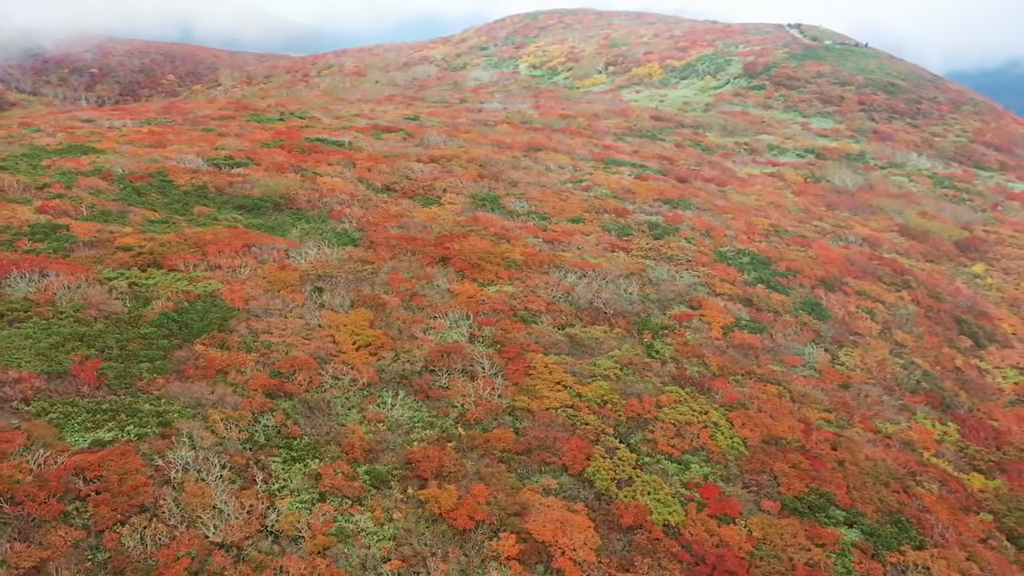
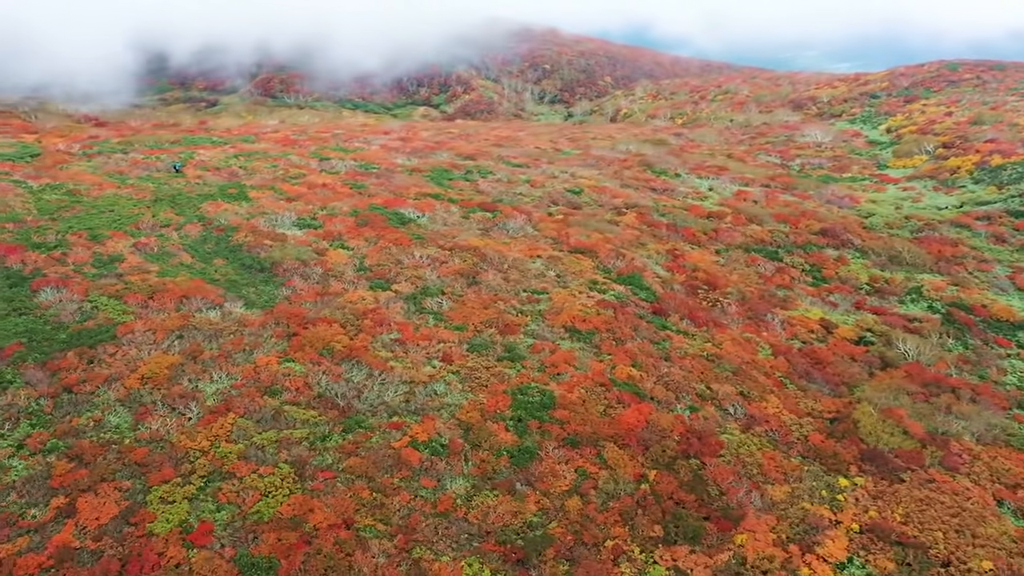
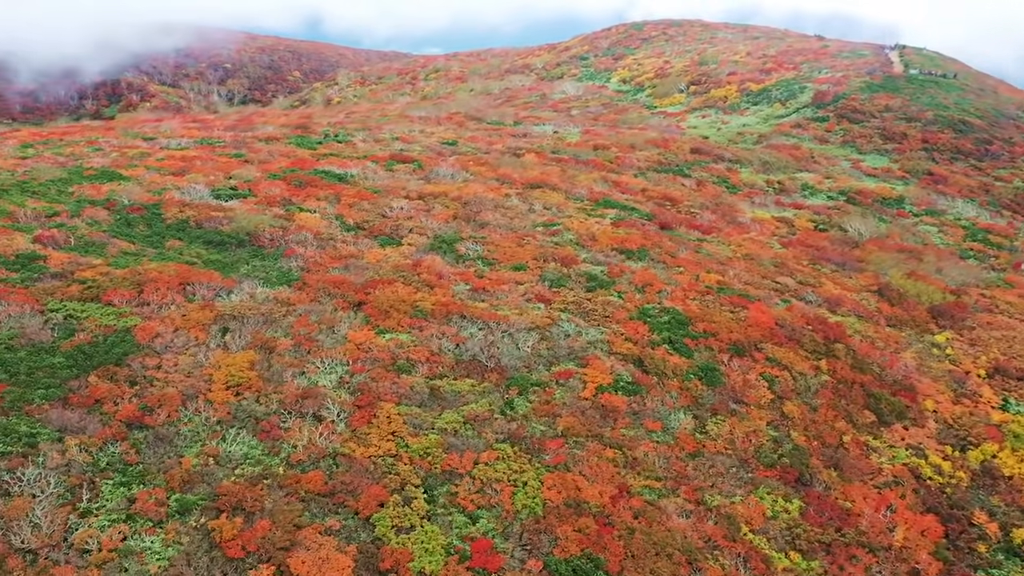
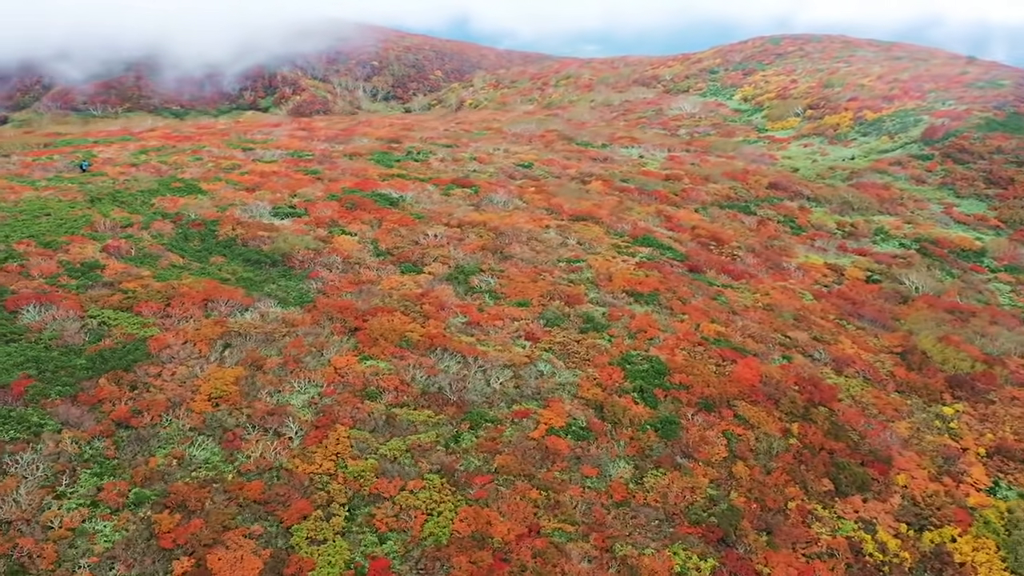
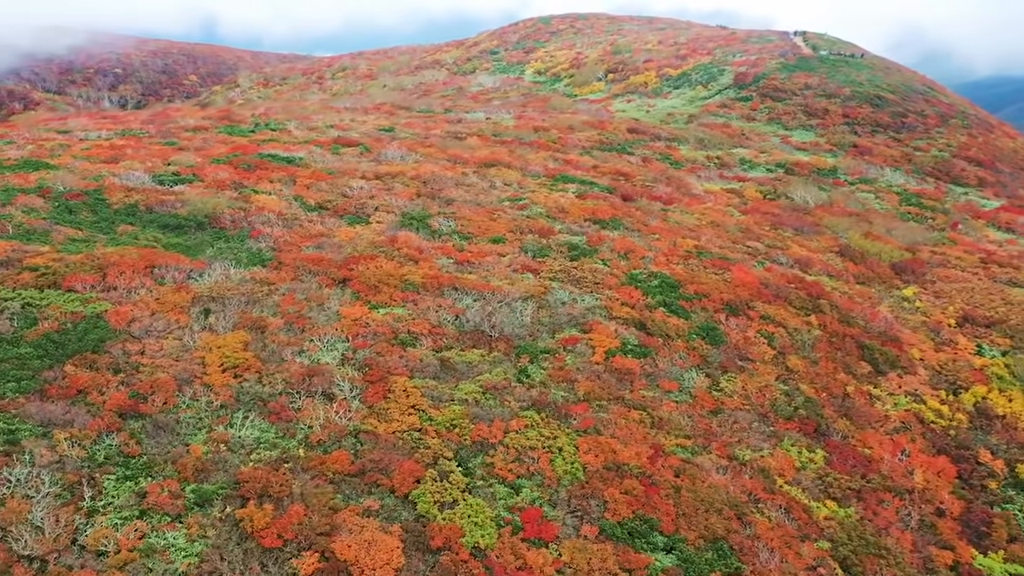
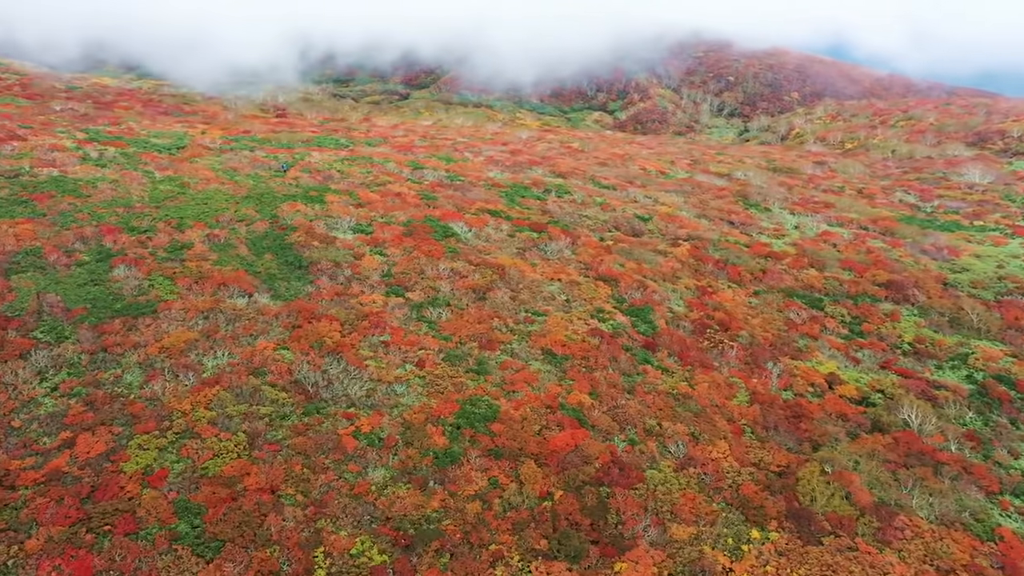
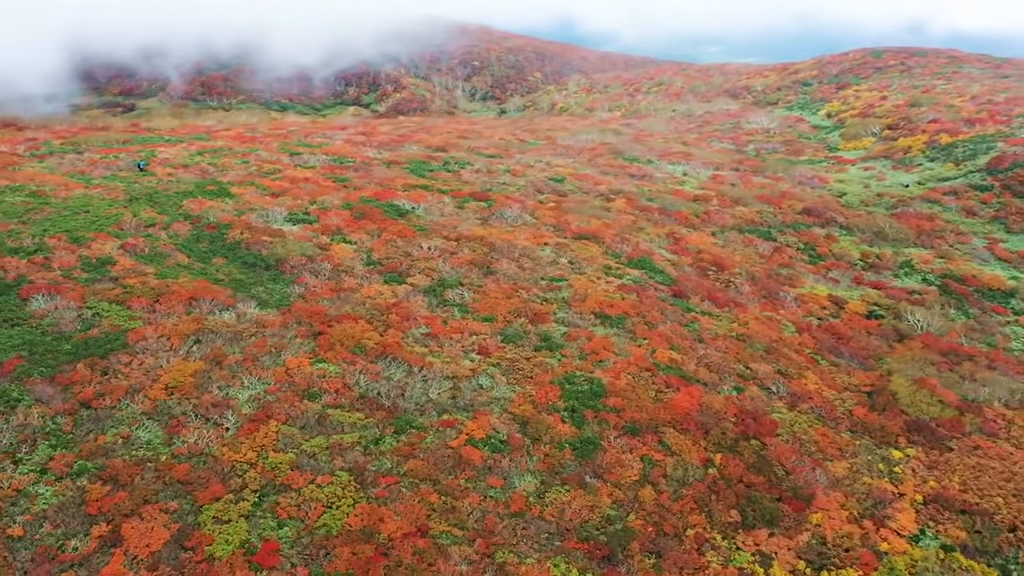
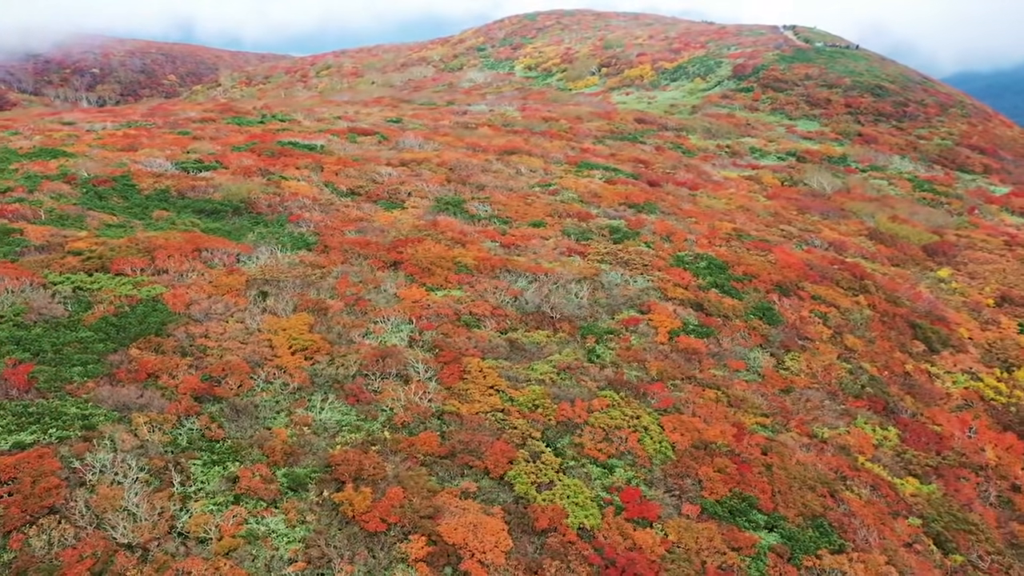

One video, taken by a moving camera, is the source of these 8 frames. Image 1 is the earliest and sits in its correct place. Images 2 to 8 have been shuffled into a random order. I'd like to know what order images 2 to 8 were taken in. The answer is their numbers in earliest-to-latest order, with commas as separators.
8, 5, 3, 4, 7, 2, 6
